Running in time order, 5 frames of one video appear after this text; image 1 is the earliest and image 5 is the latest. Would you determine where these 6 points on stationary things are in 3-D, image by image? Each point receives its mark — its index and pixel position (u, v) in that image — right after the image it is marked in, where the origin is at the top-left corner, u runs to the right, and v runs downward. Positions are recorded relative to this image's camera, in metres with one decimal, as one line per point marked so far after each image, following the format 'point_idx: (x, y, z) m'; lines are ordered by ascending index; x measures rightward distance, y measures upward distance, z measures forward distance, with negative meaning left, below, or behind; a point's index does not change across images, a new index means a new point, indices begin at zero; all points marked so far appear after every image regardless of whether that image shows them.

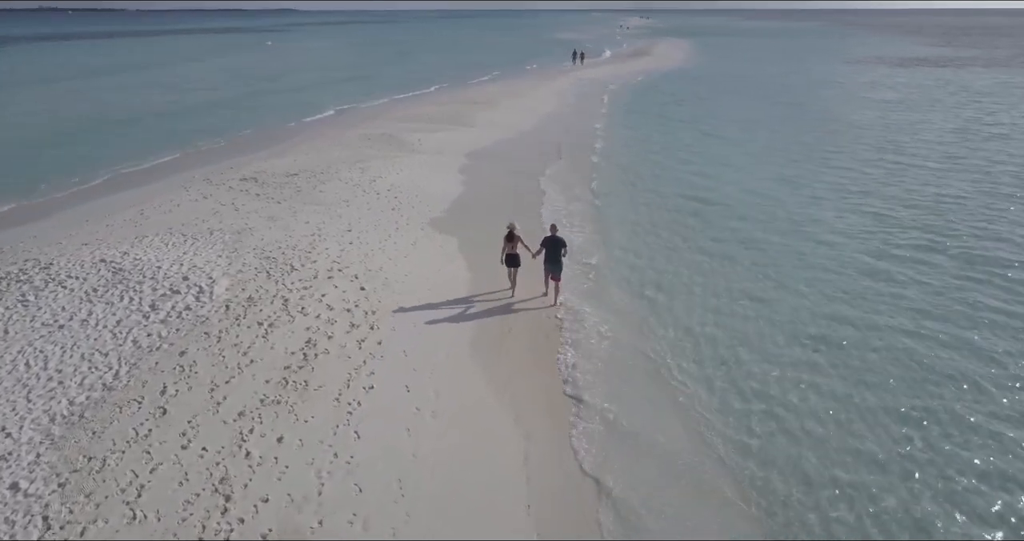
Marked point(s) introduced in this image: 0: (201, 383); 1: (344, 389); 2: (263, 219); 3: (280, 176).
0: (-4.8, -1.7, +8.8) m
1: (-2.6, -1.9, +9.0) m
2: (-6.3, +1.3, +14.5) m
3: (-7.2, +3.0, +18.0) m
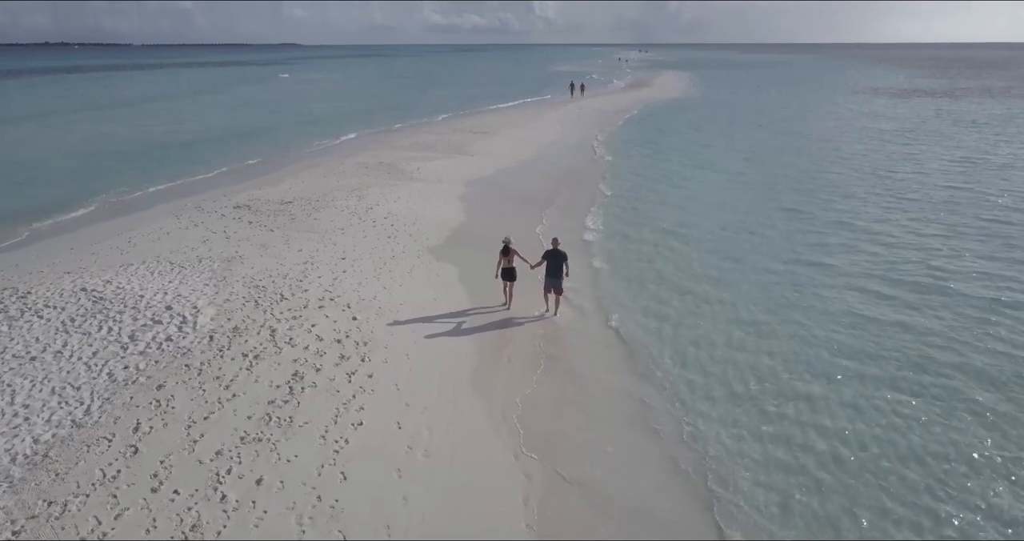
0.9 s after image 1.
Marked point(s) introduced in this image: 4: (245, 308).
0: (-4.8, -2.1, +8.3) m
1: (-2.7, -2.3, +8.5) m
2: (-6.3, +0.6, +14.1) m
3: (-7.3, +2.1, +17.6) m
4: (-5.1, -0.7, +11.0) m
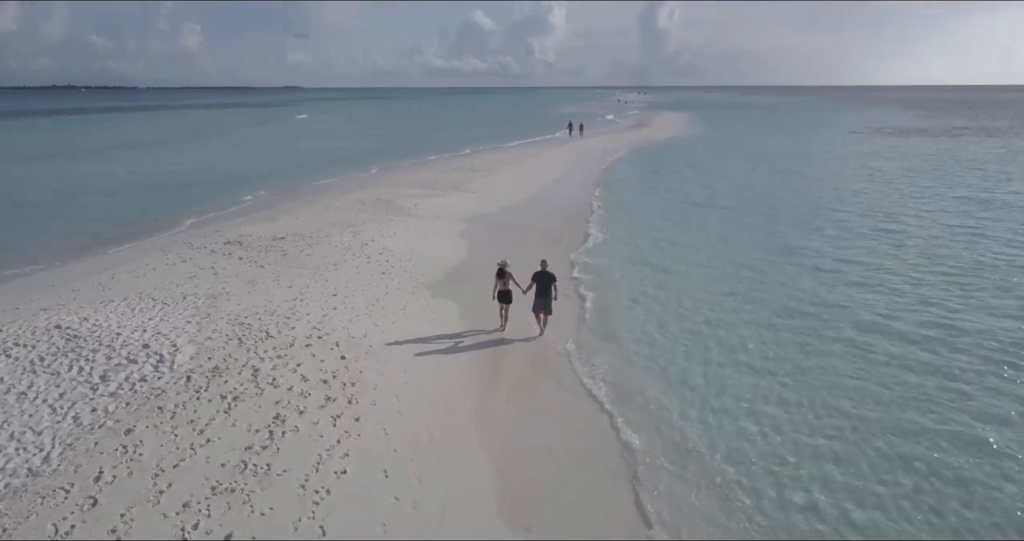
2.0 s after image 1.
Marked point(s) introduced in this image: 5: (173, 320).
0: (-4.9, -2.6, +7.6) m
1: (-2.7, -2.8, +7.8) m
2: (-6.4, -0.3, +13.7) m
3: (-7.4, +0.9, +17.2) m
4: (-5.2, -1.4, +10.4) m
5: (-6.6, -1.0, +11.3) m
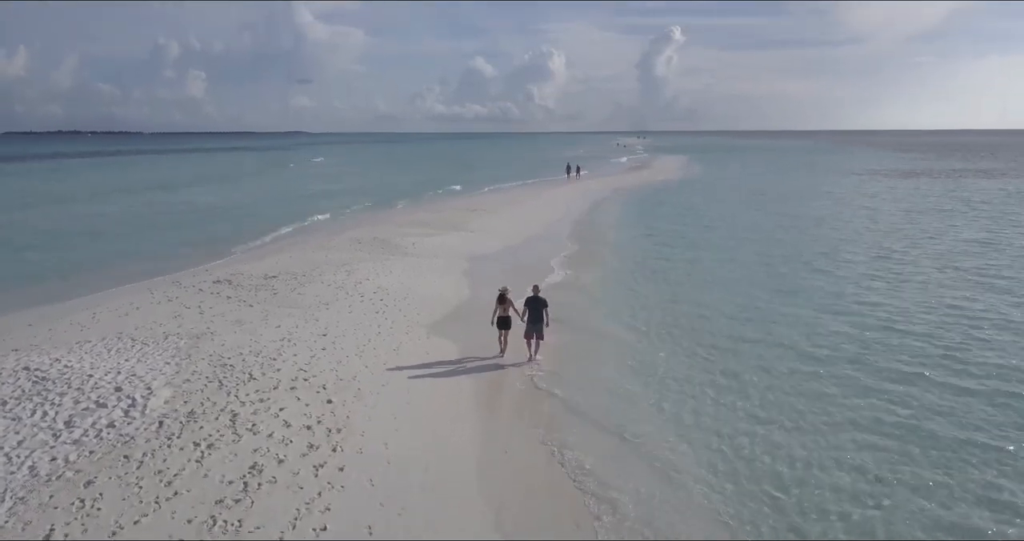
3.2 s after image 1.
0: (-4.9, -3.0, +6.9) m
1: (-2.8, -3.2, +7.1) m
2: (-6.4, -1.2, +13.1) m
3: (-7.4, -0.2, +16.7) m
4: (-5.2, -2.0, +9.8) m
5: (-6.7, -1.7, +10.7) m
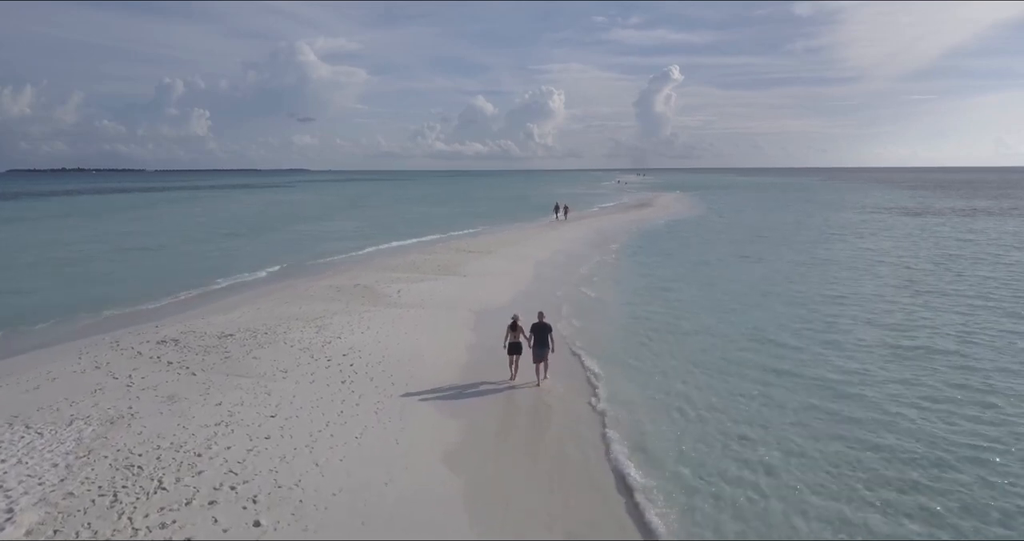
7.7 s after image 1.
0: (-5.1, -3.9, +4.4) m
1: (-2.9, -4.0, +4.5) m
2: (-6.6, -2.4, +10.7) m
3: (-7.5, -1.6, +14.4) m
4: (-5.3, -3.0, +7.3) m
5: (-6.8, -2.7, +8.2) m
